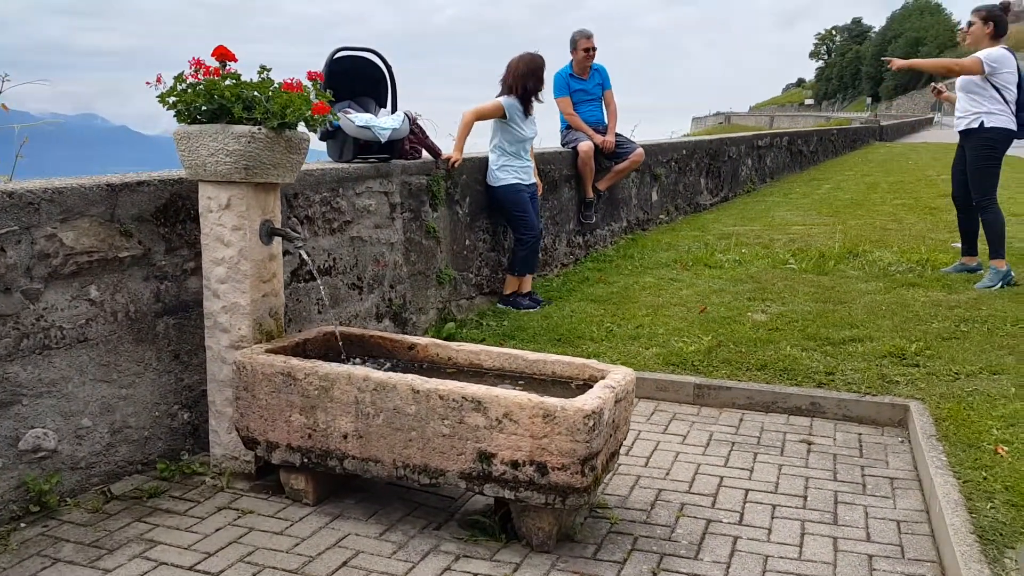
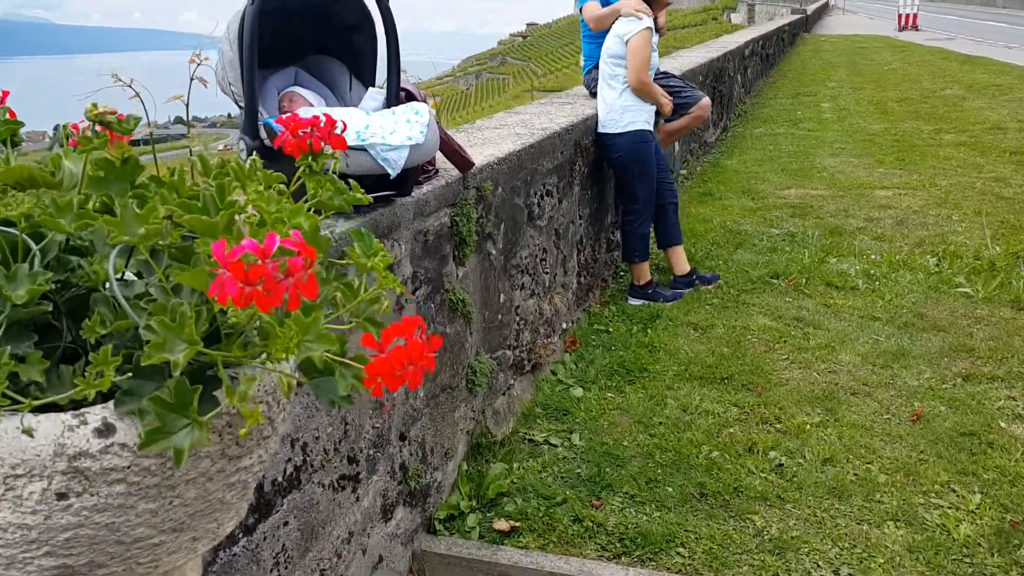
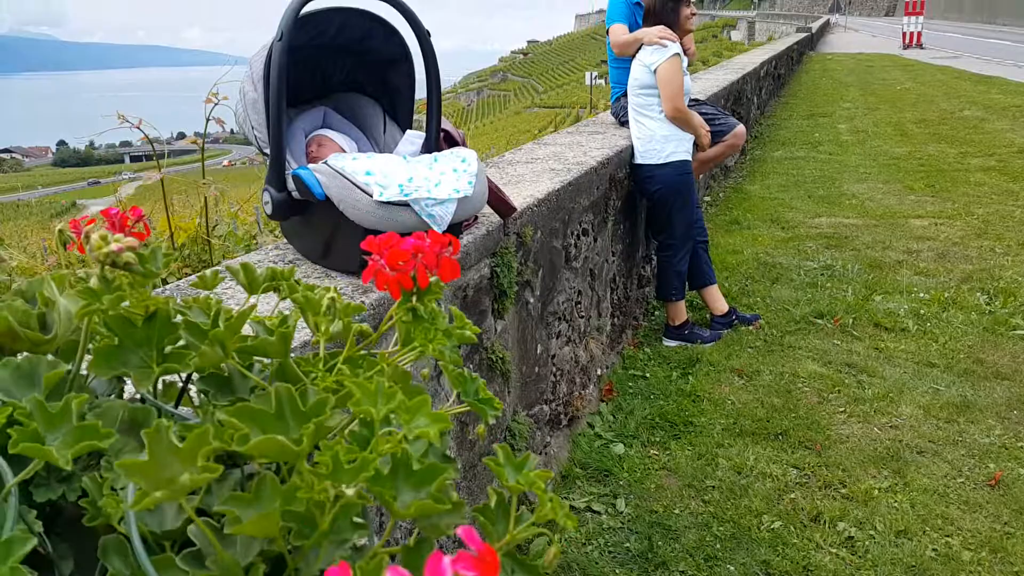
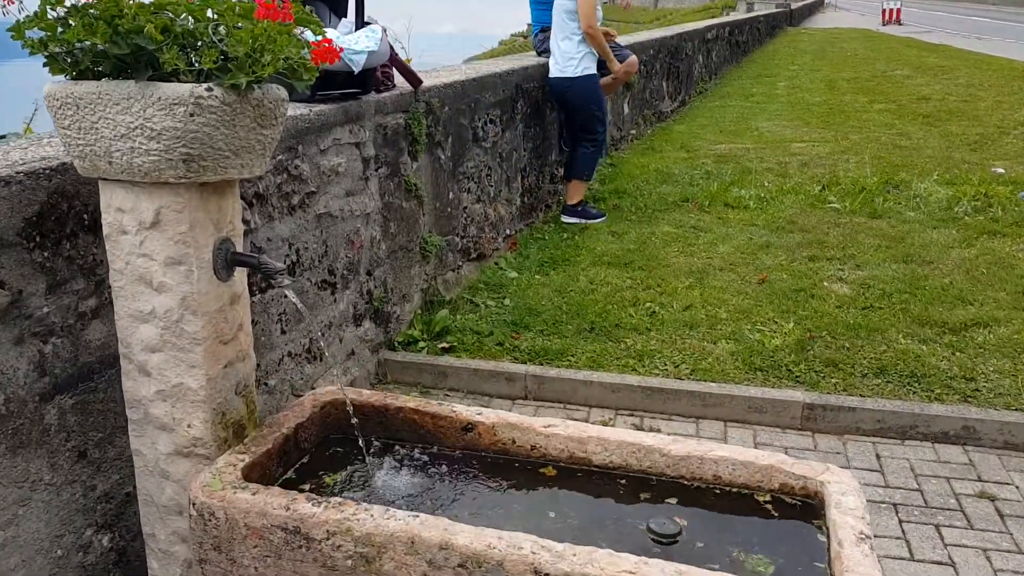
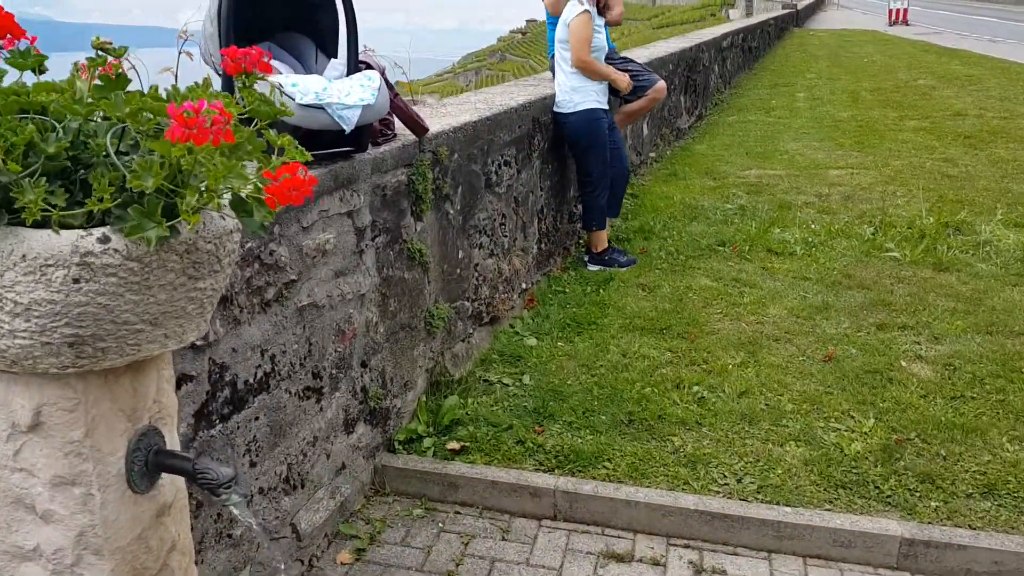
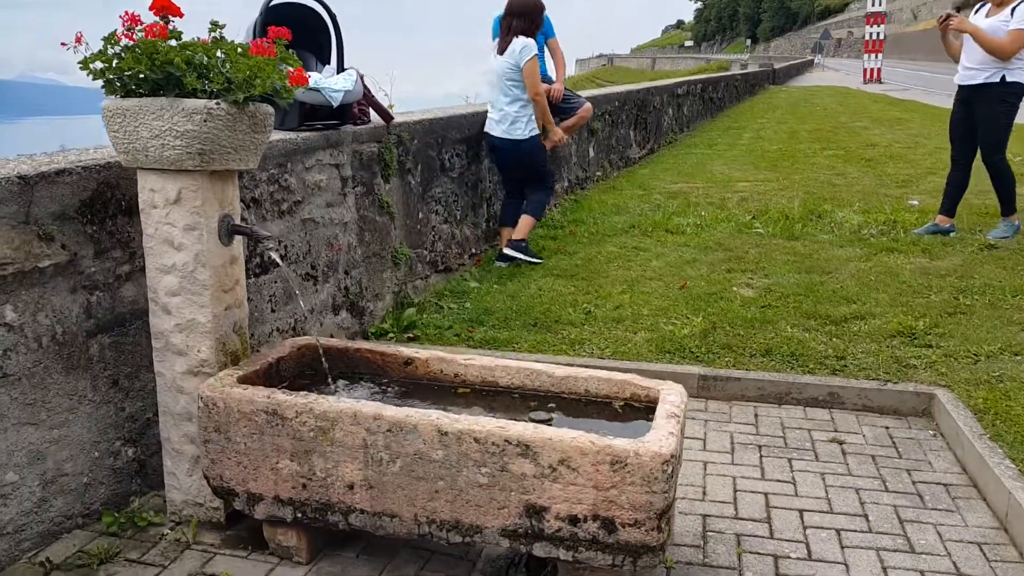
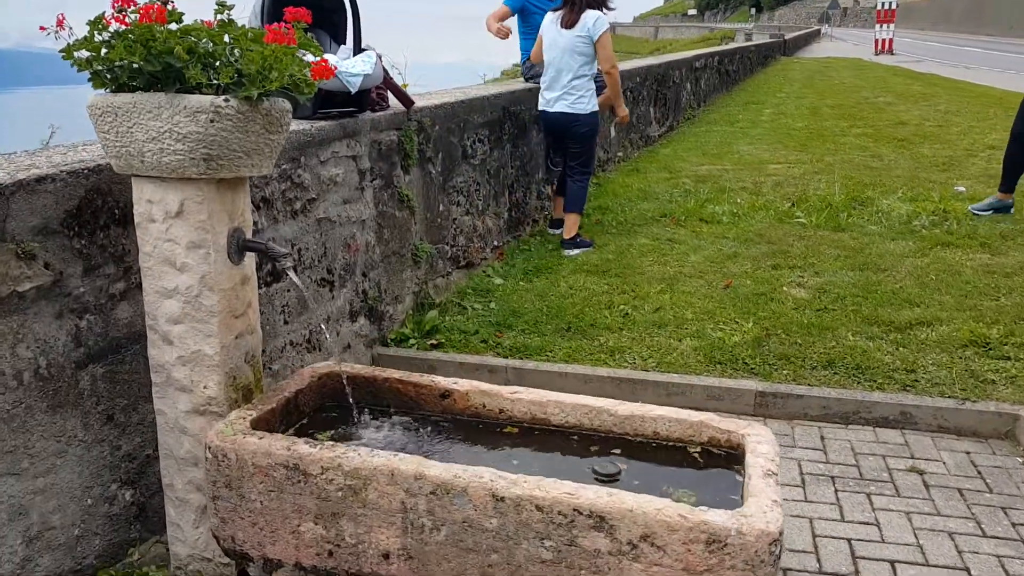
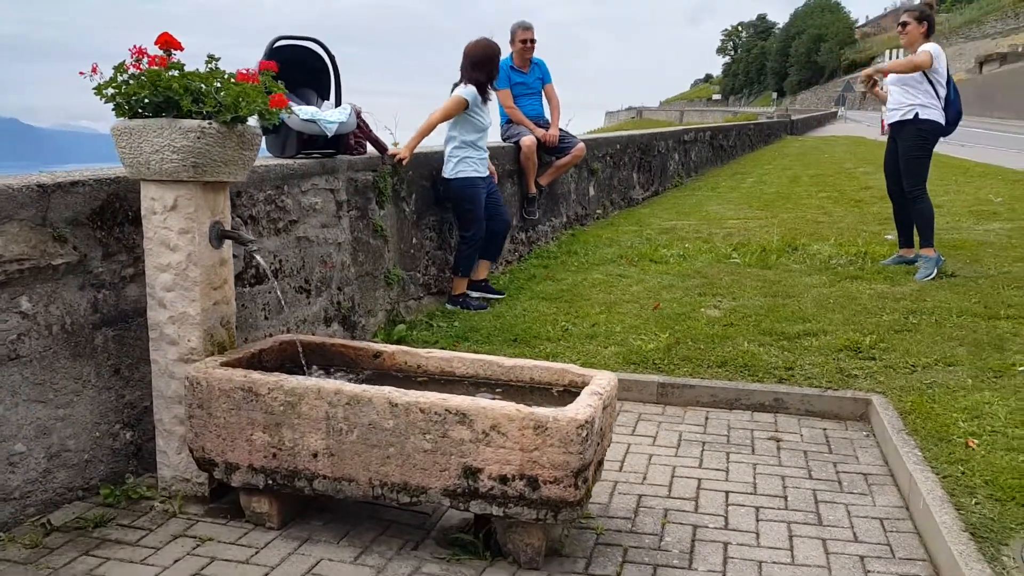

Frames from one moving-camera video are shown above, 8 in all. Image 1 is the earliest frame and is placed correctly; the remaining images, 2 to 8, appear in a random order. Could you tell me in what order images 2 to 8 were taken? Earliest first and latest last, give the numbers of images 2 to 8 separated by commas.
8, 6, 7, 4, 5, 2, 3
